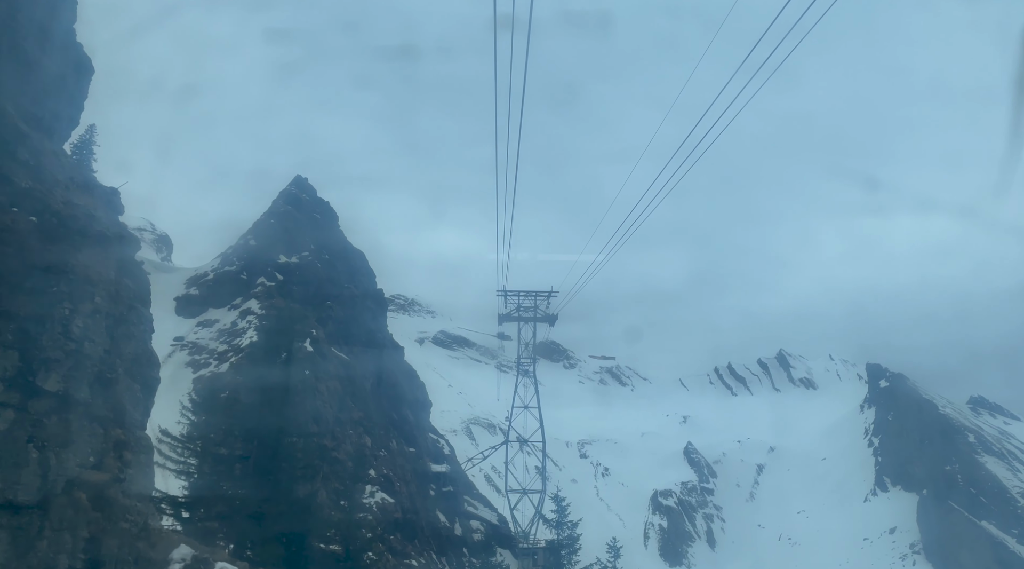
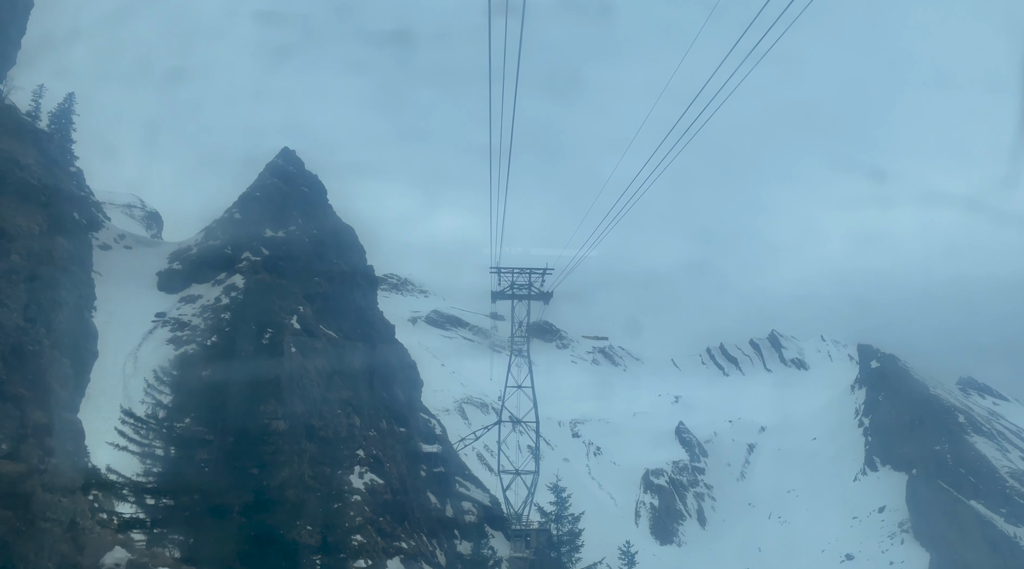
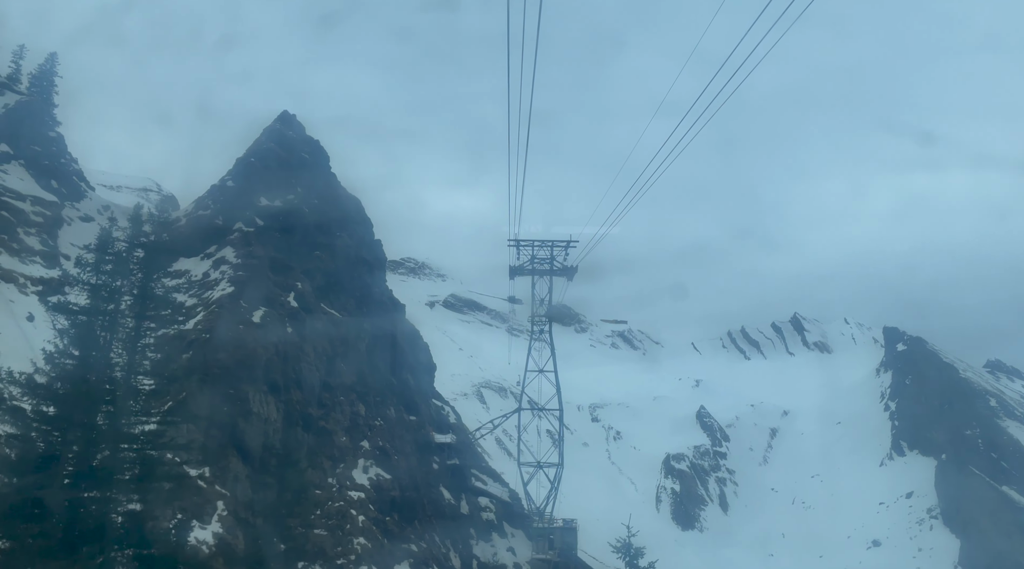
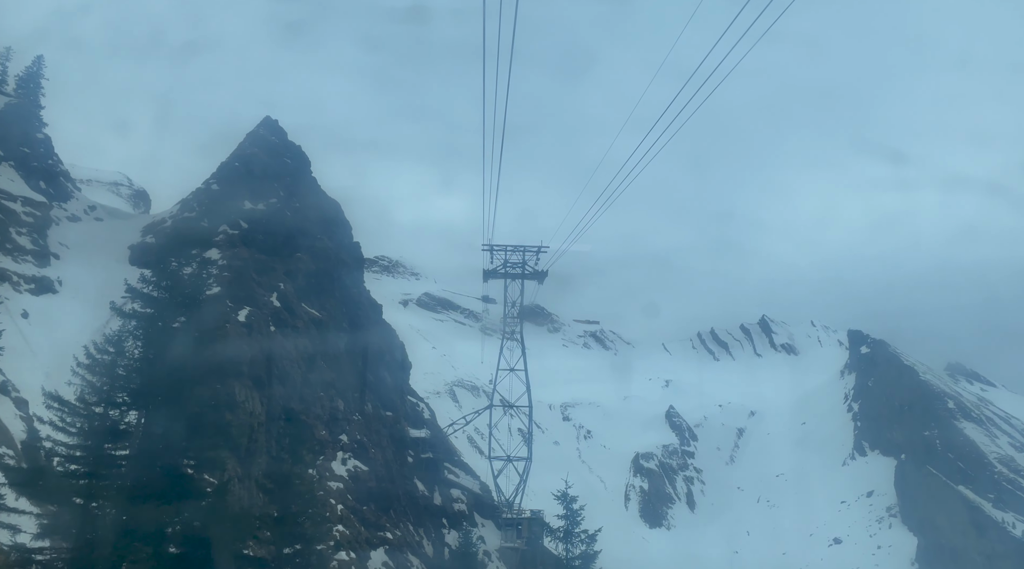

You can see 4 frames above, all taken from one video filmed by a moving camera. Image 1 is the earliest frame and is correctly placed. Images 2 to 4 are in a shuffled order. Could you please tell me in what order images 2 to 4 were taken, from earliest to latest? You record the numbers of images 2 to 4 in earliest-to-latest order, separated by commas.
2, 4, 3
